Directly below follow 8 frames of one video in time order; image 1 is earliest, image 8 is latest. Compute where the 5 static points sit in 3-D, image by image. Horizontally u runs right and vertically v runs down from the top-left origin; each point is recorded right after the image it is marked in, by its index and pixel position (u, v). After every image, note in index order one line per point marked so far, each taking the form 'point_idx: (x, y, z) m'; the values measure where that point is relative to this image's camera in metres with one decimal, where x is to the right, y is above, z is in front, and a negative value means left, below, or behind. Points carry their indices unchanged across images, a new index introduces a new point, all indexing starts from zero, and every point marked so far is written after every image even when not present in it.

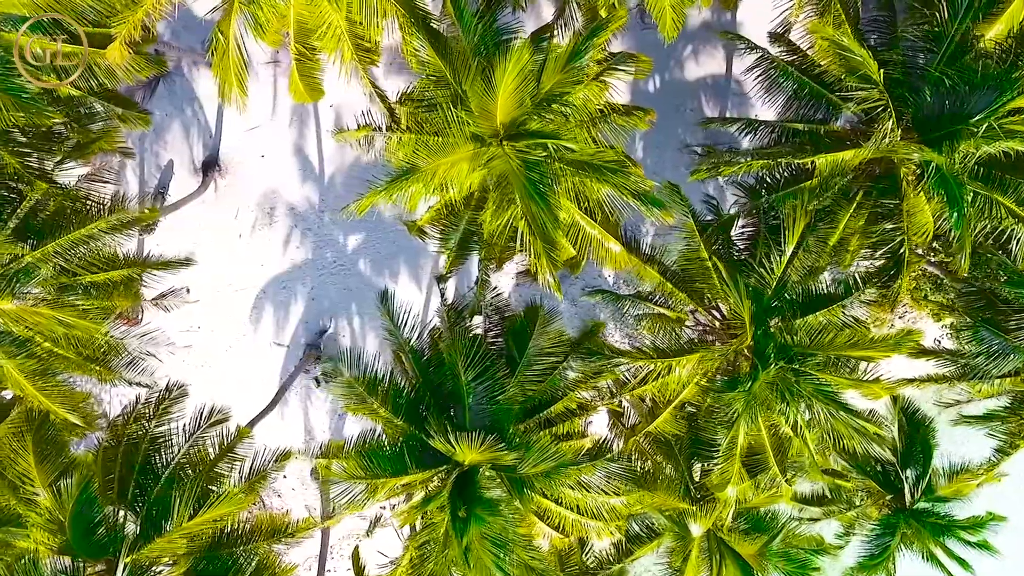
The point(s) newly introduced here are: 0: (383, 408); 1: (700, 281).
0: (-0.8, -0.8, +6.3) m
1: (+1.4, 0.0, +6.9) m
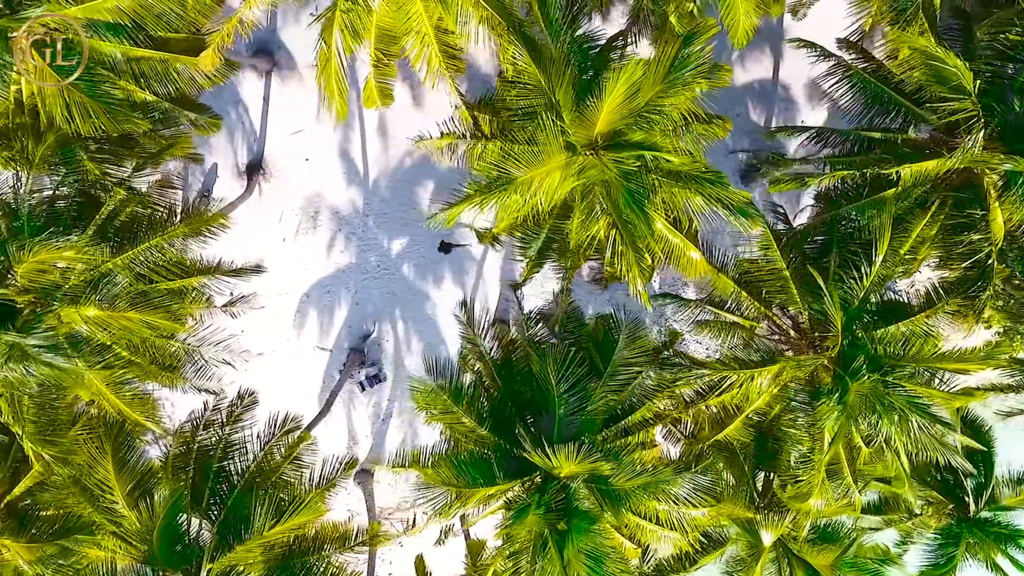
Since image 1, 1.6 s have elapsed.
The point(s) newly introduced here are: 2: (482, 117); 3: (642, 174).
0: (-0.3, -0.9, +6.3) m
1: (+1.9, 0.0, +6.8) m
2: (-0.2, +1.2, +6.4) m
3: (+0.8, +0.7, +5.7) m
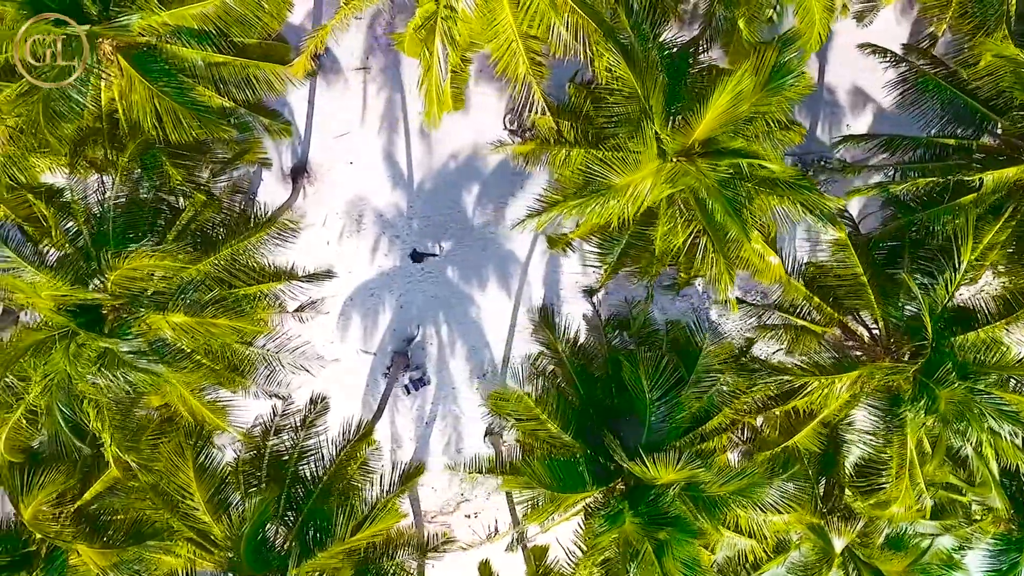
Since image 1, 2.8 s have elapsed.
0: (+0.3, -0.9, +6.3) m
1: (+2.5, -0.1, +6.8) m
2: (+0.4, +1.1, +6.4) m
3: (+1.3, +0.6, +5.7) m
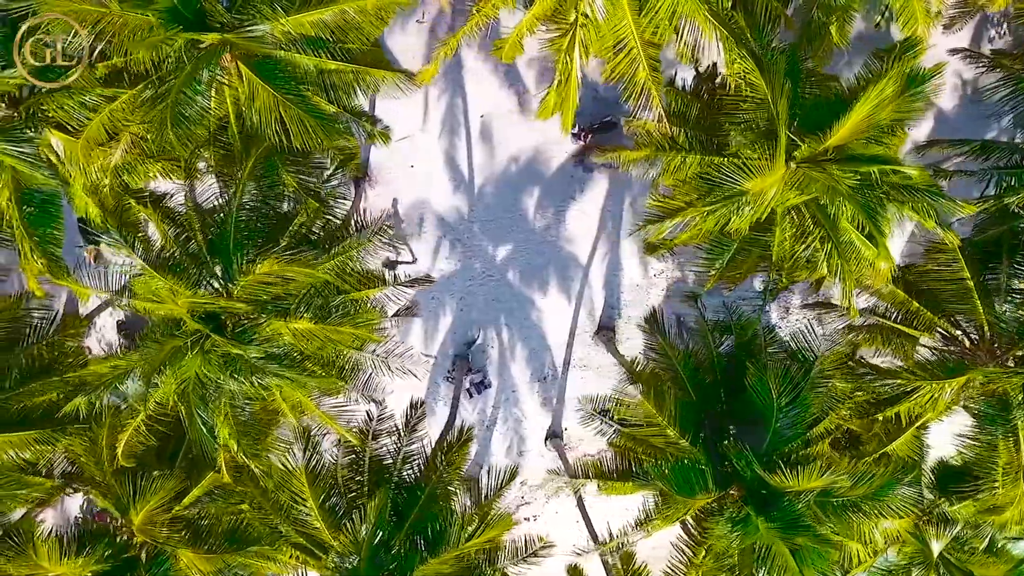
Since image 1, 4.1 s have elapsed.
0: (+1.1, -0.9, +6.3) m
1: (+3.3, -0.1, +6.9) m
2: (+1.1, +1.1, +6.4) m
3: (+2.1, +0.6, +5.7) m
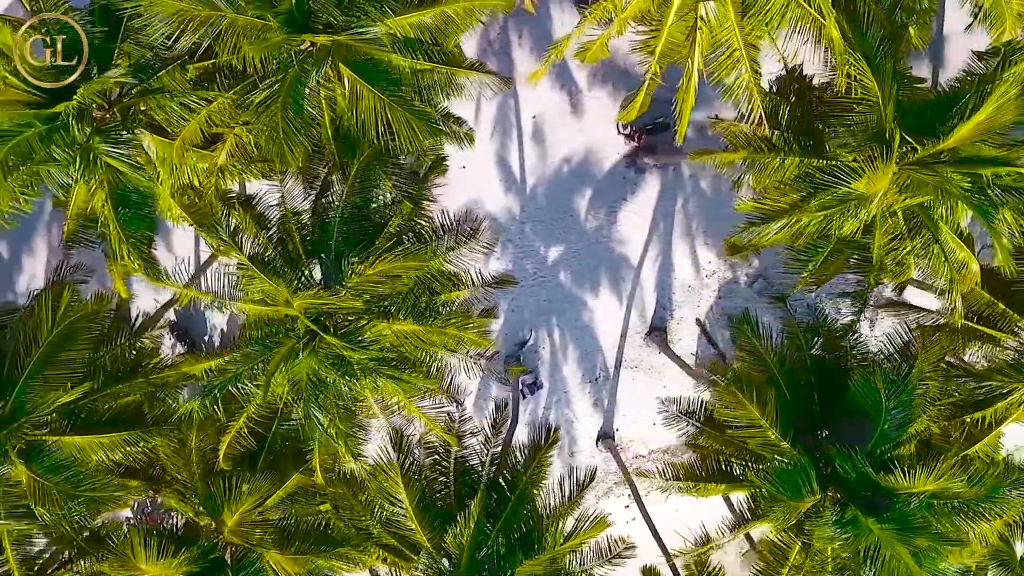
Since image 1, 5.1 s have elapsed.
0: (+1.7, -1.0, +6.3) m
1: (+3.9, -0.1, +6.9) m
2: (+1.8, +1.1, +6.5) m
3: (+2.8, +0.6, +5.7) m
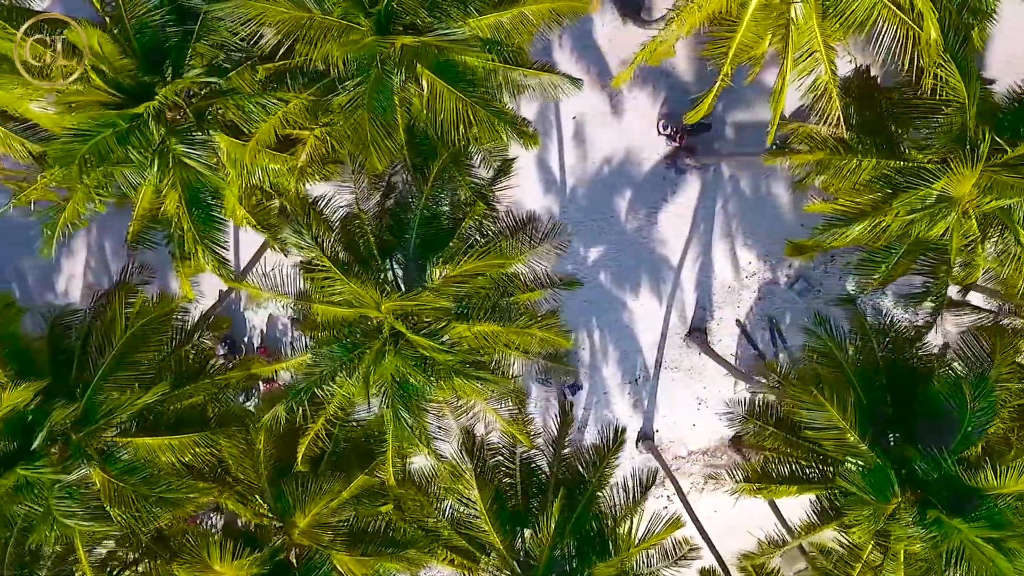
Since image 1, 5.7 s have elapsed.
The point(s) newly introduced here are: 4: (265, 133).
0: (+2.2, -1.0, +6.3) m
1: (+4.4, -0.1, +6.9) m
2: (+2.3, +1.0, +6.4) m
3: (+3.3, +0.6, +5.7) m
4: (-1.6, +1.0, +6.3) m
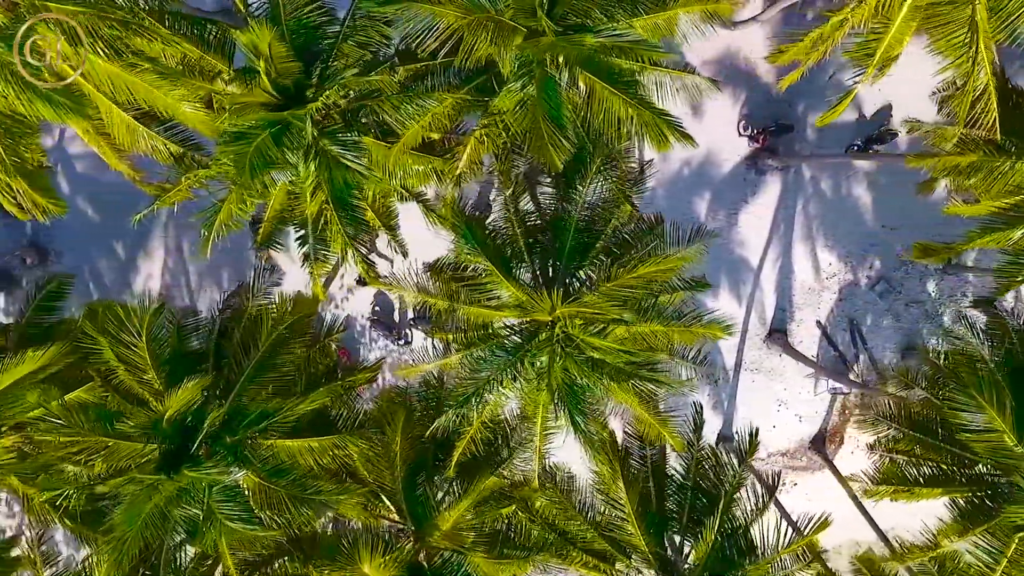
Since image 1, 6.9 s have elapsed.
0: (+3.3, -1.0, +6.3) m
1: (+5.5, -0.2, +6.8) m
2: (+3.4, +1.0, +6.4) m
3: (+4.3, +0.6, +5.7) m
4: (-0.6, +1.0, +6.3) m
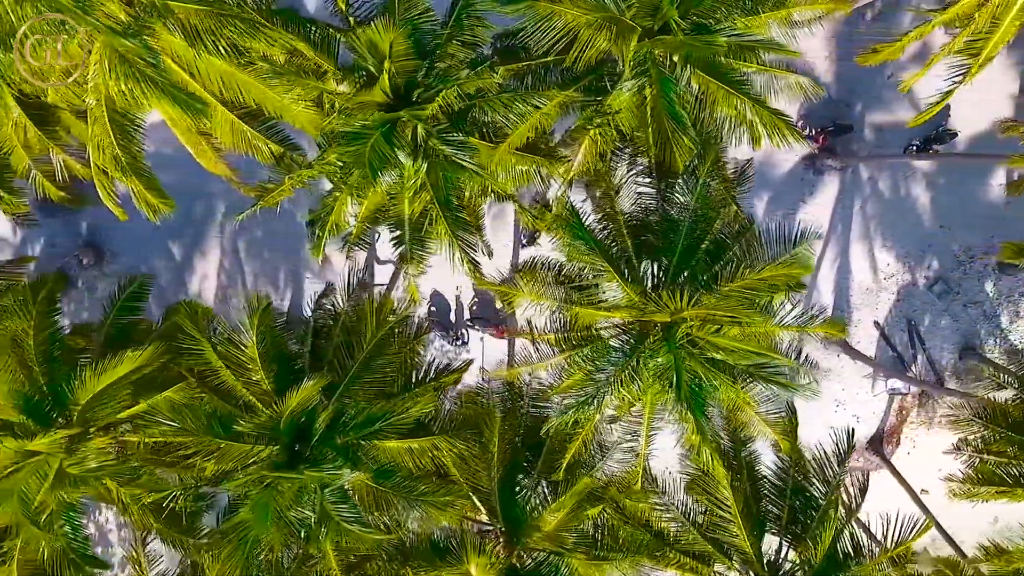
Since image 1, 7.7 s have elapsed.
0: (+4.0, -1.0, +6.3) m
1: (+6.2, -0.2, +6.8) m
2: (+4.1, +1.0, +6.4) m
3: (+5.1, +0.6, +5.7) m
4: (+0.1, +1.0, +6.3) m
